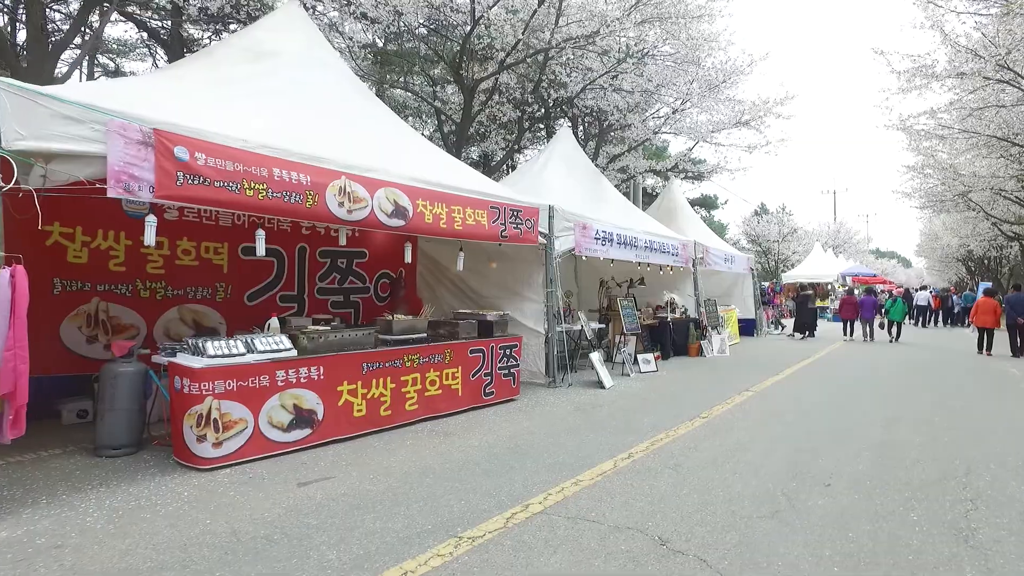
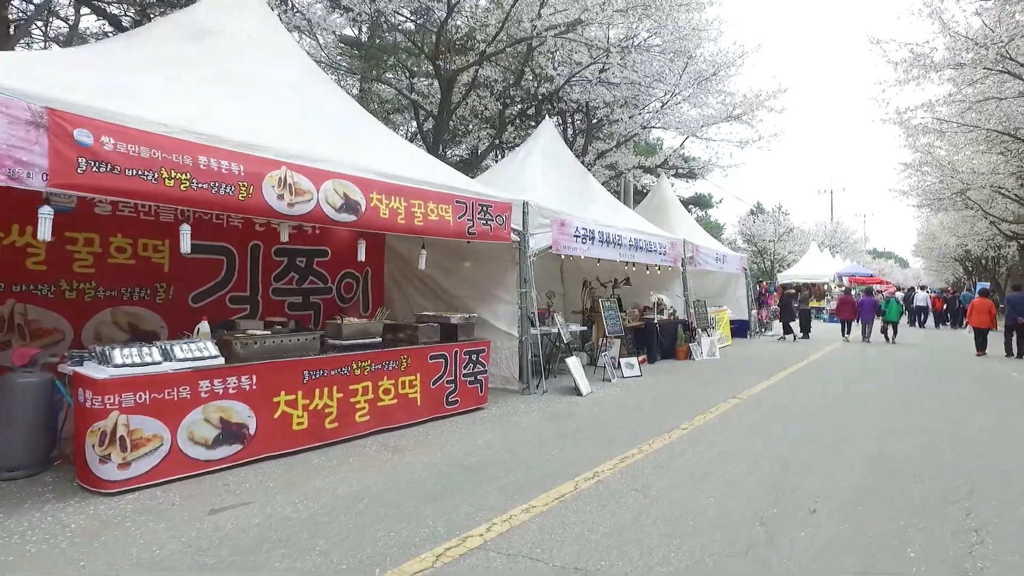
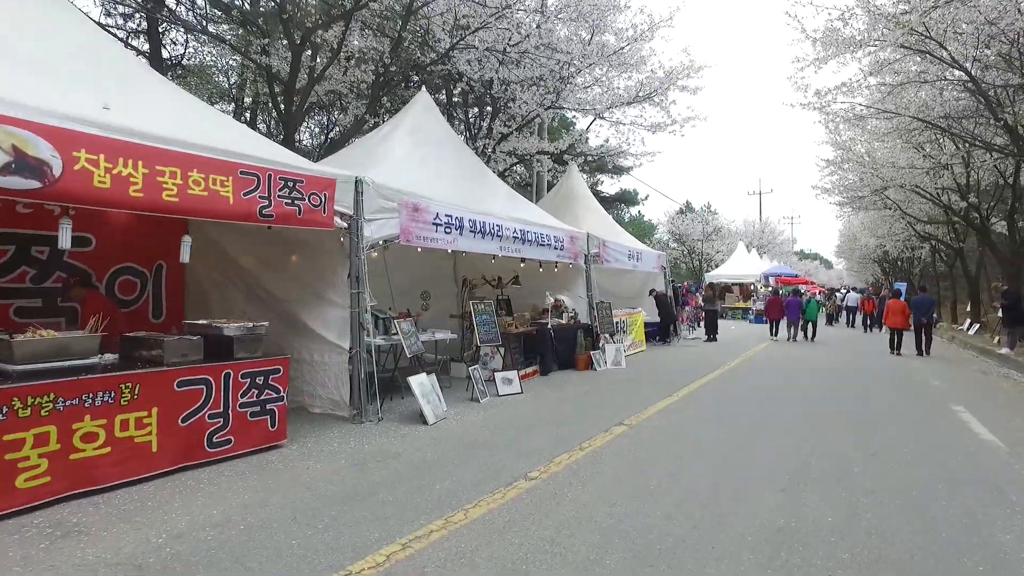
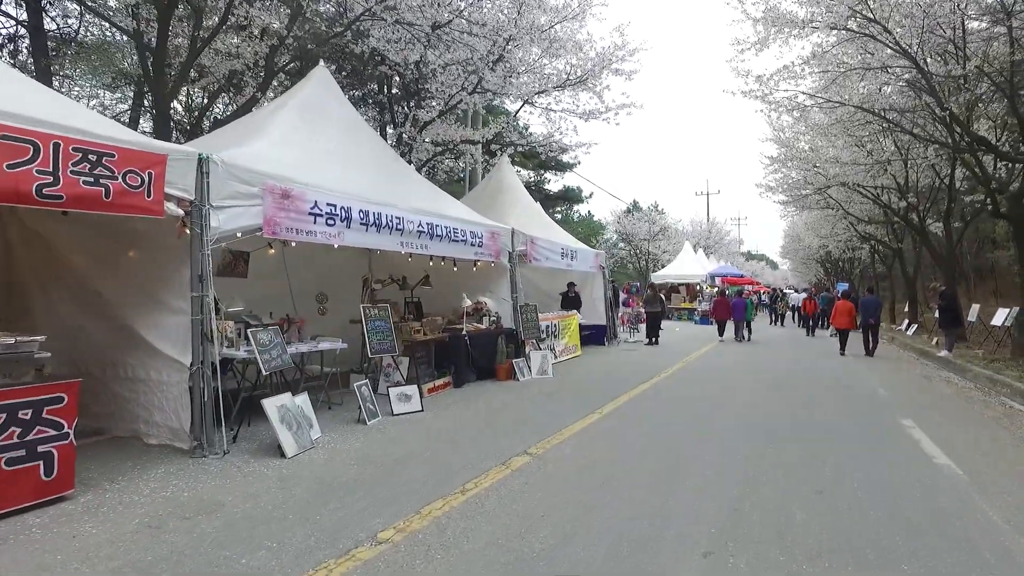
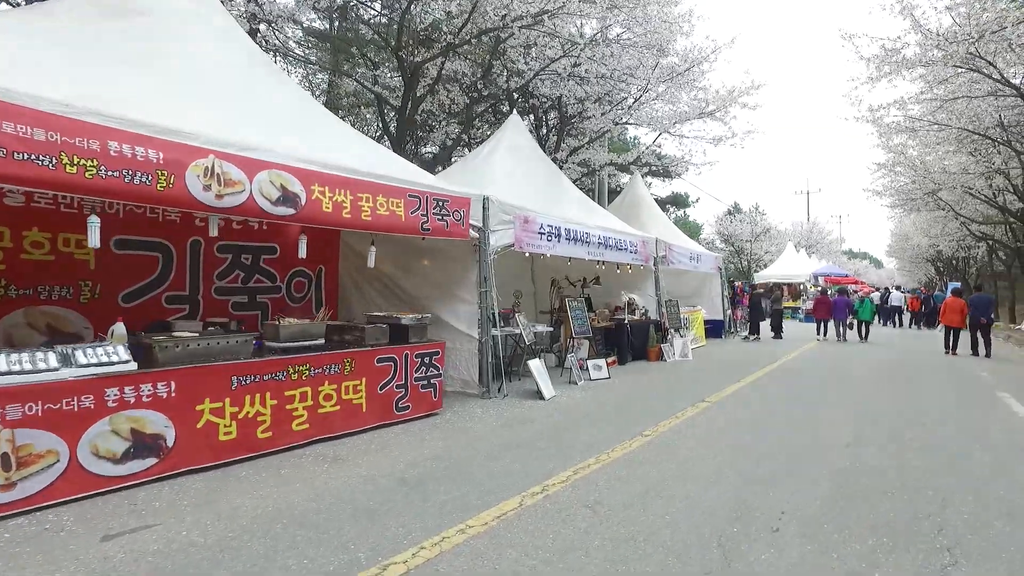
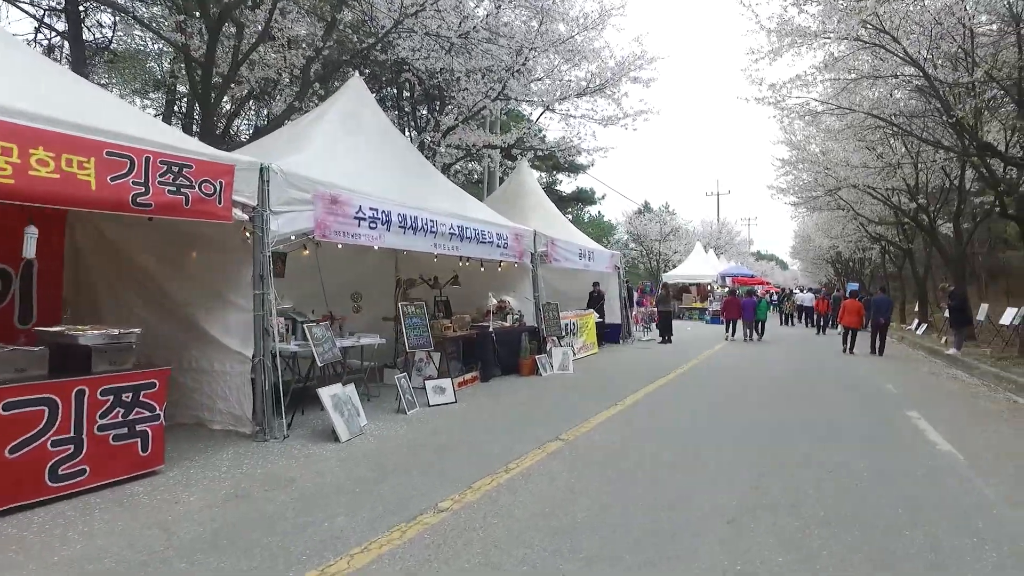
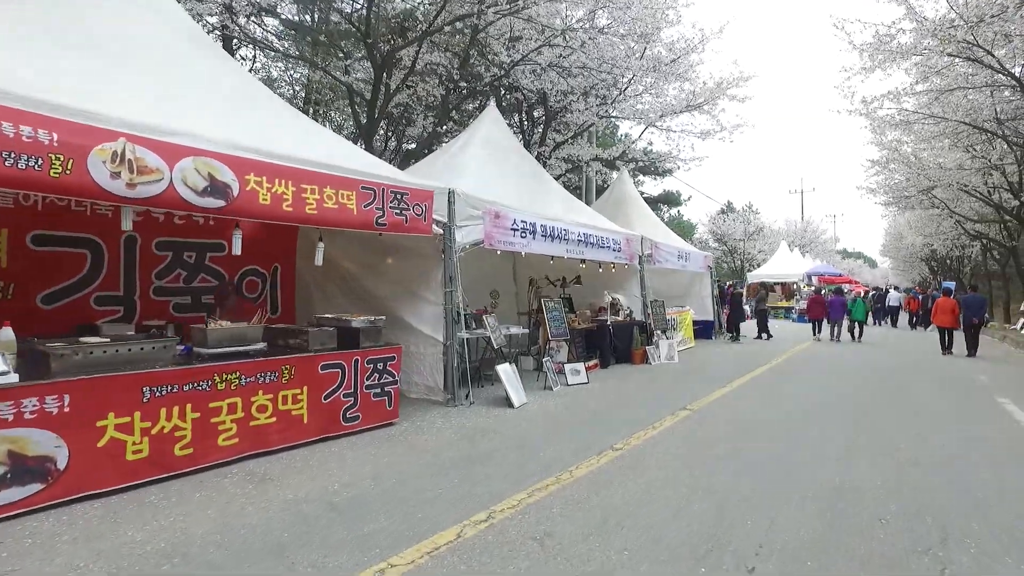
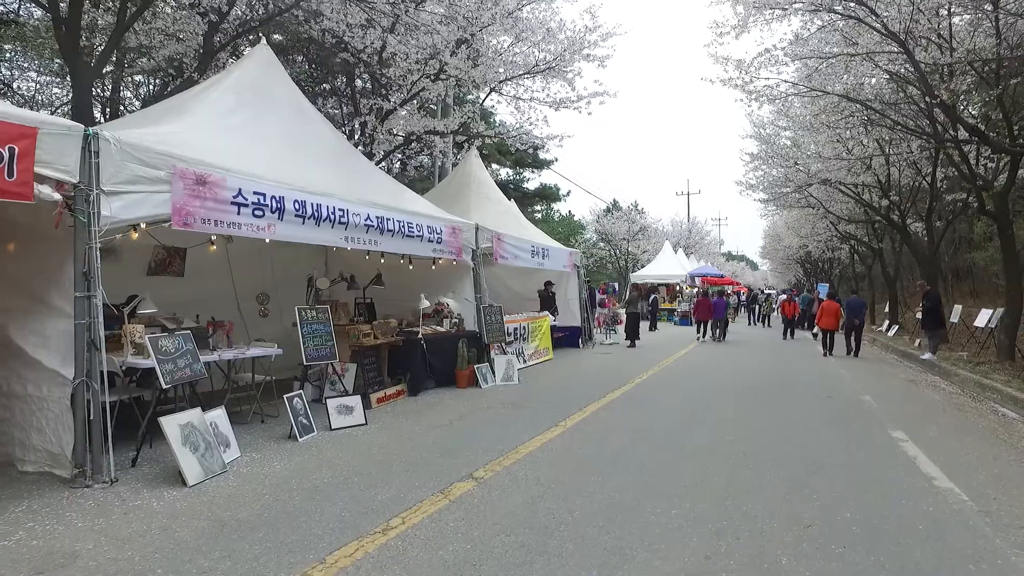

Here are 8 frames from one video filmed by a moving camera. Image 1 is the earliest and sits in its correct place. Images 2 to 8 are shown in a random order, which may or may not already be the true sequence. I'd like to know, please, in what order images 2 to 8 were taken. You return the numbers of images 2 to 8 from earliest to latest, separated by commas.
2, 5, 7, 3, 6, 4, 8
